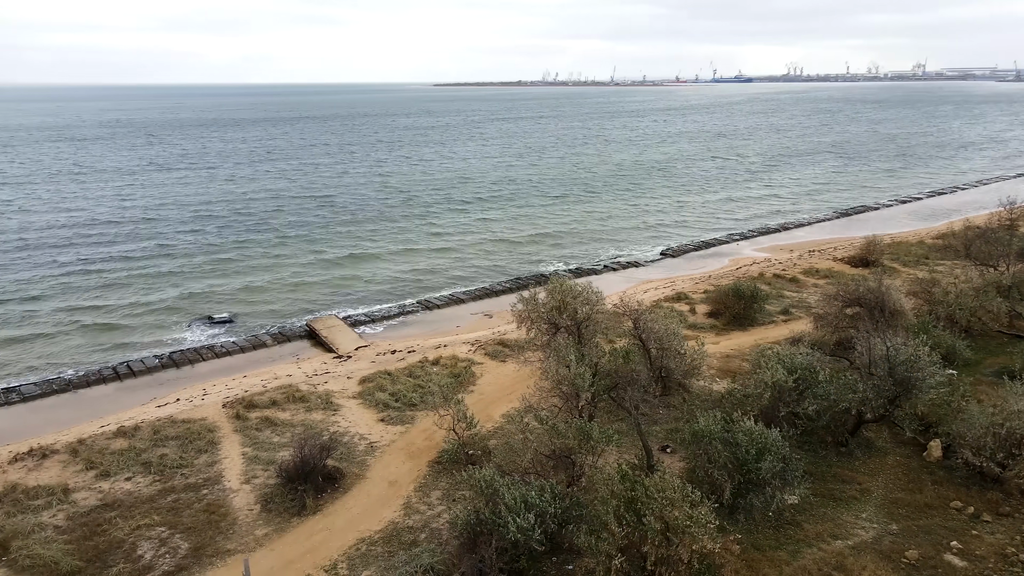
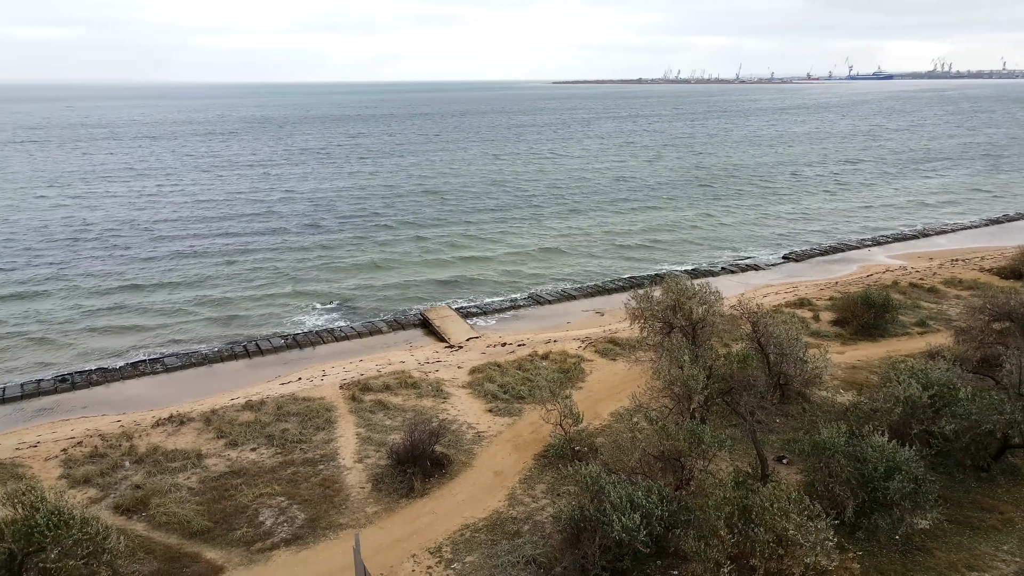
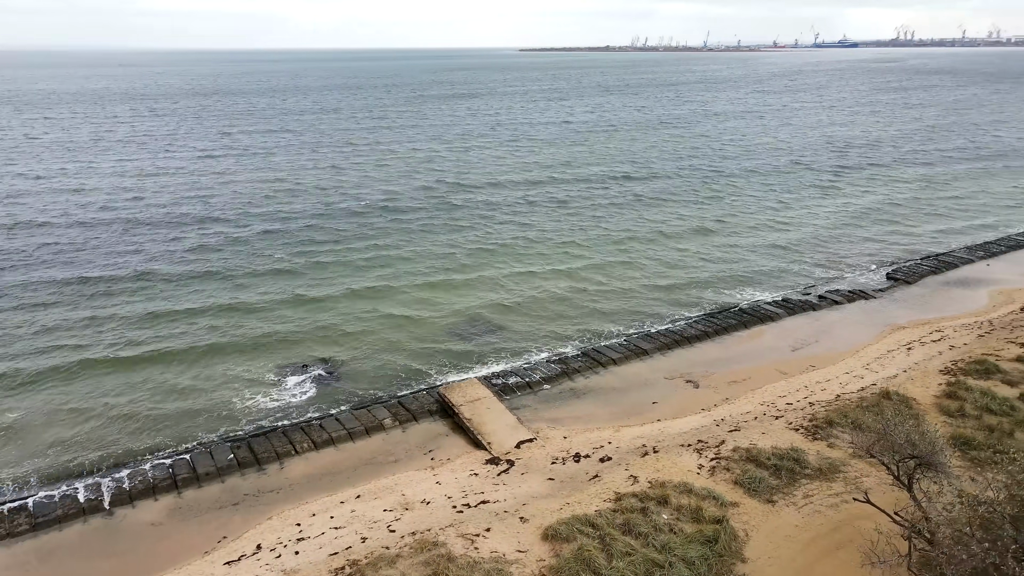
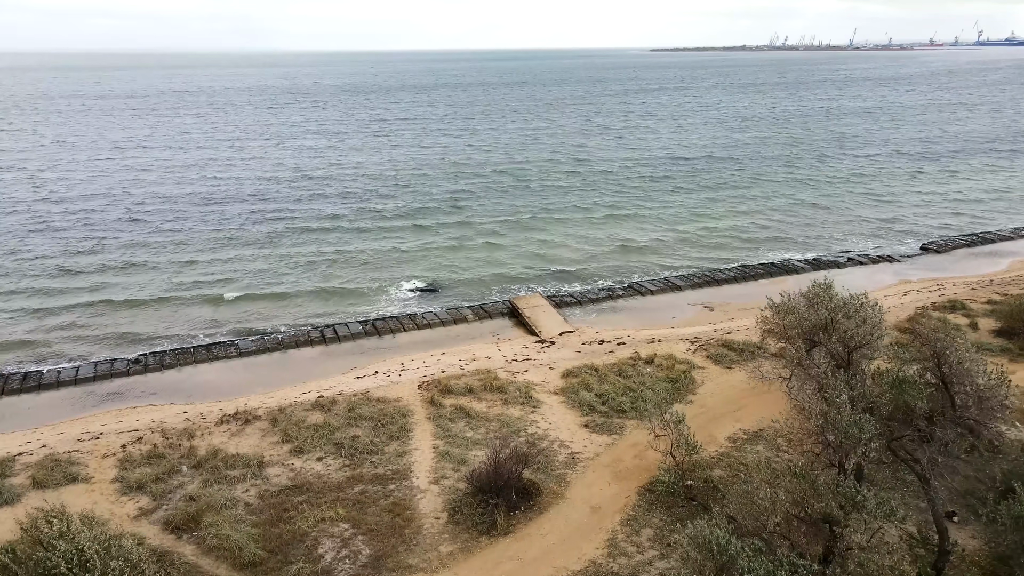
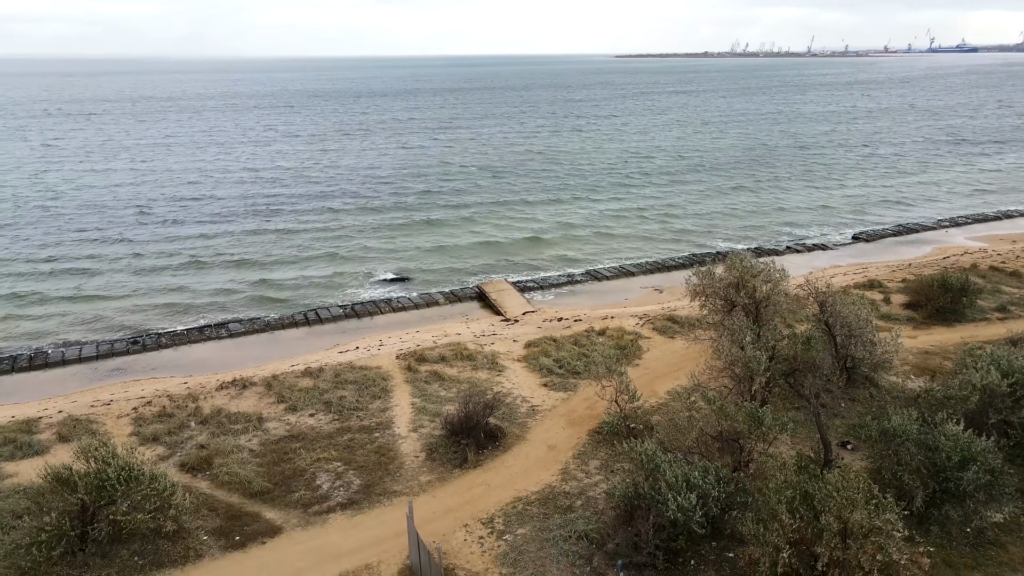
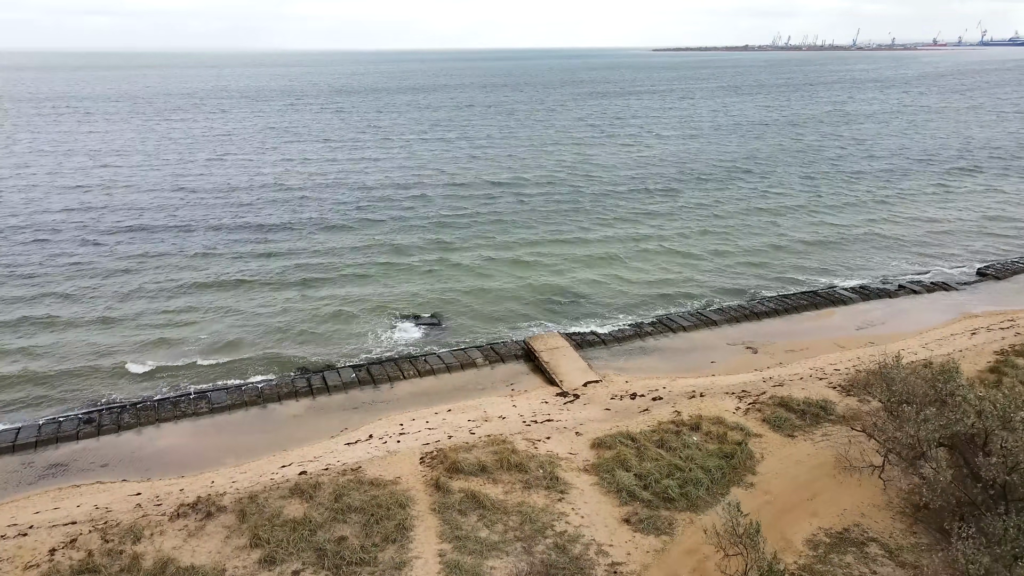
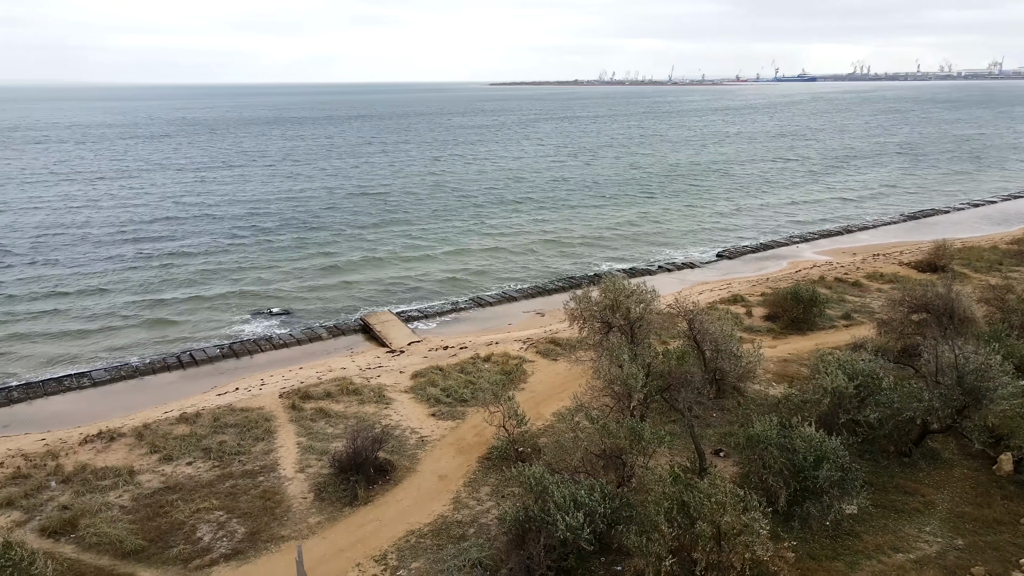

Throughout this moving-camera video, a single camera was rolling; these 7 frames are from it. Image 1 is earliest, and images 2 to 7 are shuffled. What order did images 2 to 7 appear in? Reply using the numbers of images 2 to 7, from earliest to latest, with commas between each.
7, 2, 5, 4, 6, 3
